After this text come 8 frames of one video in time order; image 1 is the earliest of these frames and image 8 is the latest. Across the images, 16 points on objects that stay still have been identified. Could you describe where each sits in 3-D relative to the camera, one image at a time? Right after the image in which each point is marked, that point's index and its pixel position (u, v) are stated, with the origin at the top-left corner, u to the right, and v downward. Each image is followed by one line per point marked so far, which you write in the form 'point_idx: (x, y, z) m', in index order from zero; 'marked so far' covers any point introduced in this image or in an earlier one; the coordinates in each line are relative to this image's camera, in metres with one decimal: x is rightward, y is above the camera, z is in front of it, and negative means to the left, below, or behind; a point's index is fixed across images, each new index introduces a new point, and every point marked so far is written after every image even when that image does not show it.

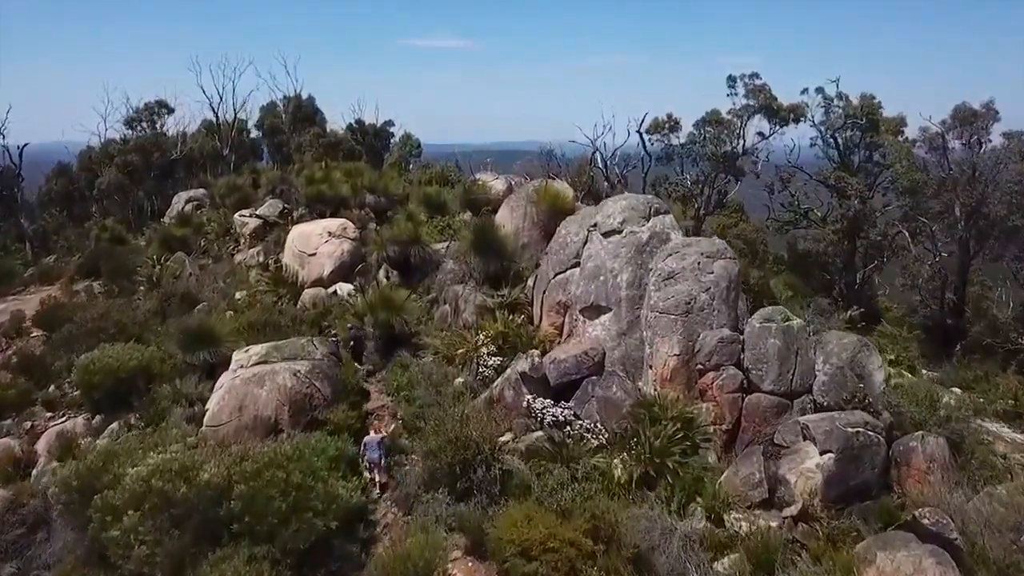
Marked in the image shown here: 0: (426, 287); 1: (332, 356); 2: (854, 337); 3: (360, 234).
0: (-1.5, 0.0, +14.9) m
1: (-2.6, -1.0, +11.7) m
2: (+4.4, -0.6, +10.7) m
3: (-3.2, +1.1, +17.1) m
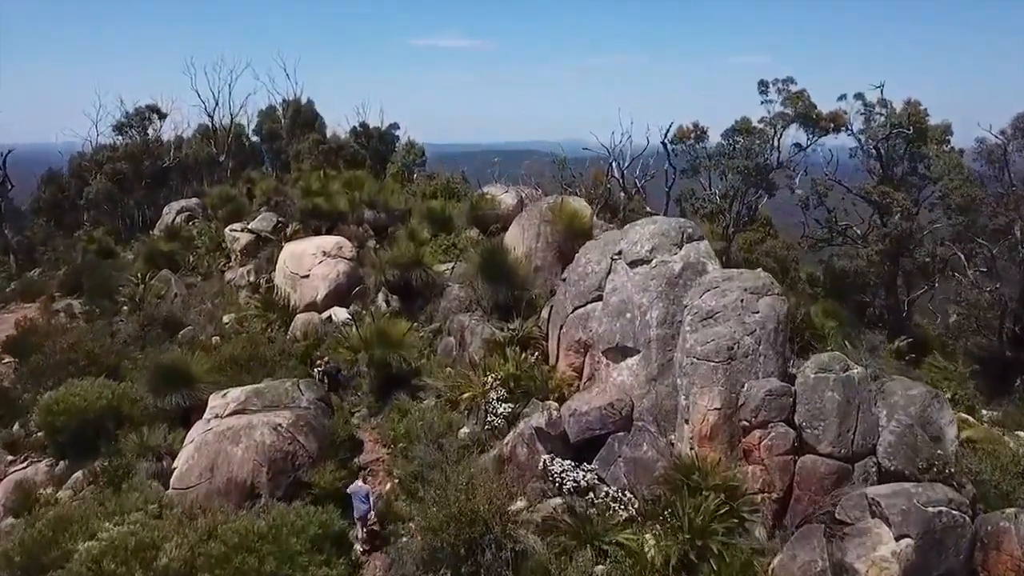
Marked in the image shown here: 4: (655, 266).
0: (-1.3, -0.4, +13.5) m
1: (-2.4, -1.4, +10.3) m
2: (+4.6, -1.1, +9.2) m
3: (-3.0, +0.7, +15.7) m
4: (+1.8, +0.3, +10.2) m
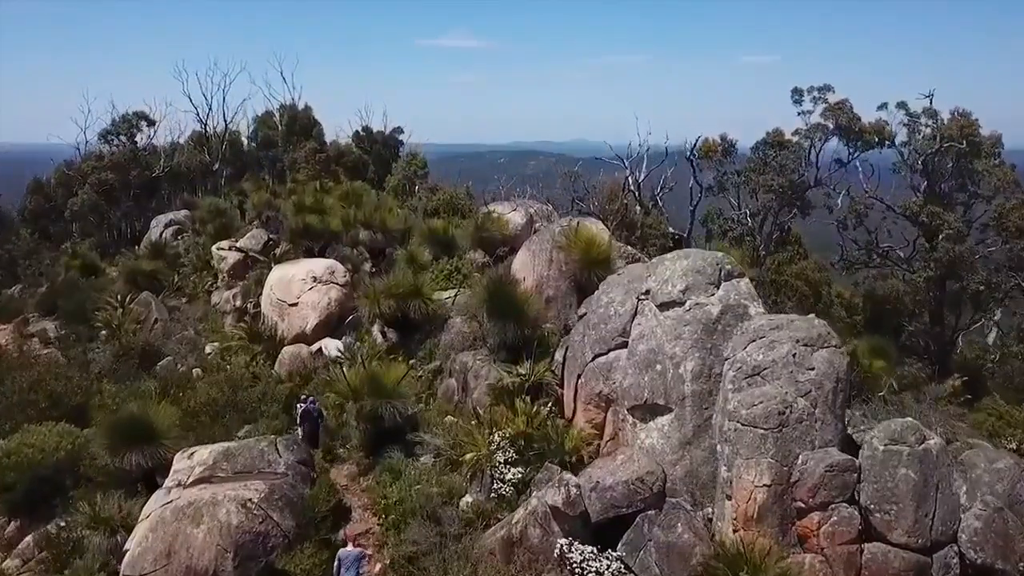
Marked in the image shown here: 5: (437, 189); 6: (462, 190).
0: (-1.2, -0.9, +12.1) m
1: (-2.3, -1.9, +8.9) m
2: (+4.7, -1.6, +7.8) m
3: (-2.8, +0.2, +14.4) m
4: (+1.9, -0.2, +8.7) m
5: (-1.7, +2.3, +19.1) m
6: (-1.1, +2.2, +18.8) m
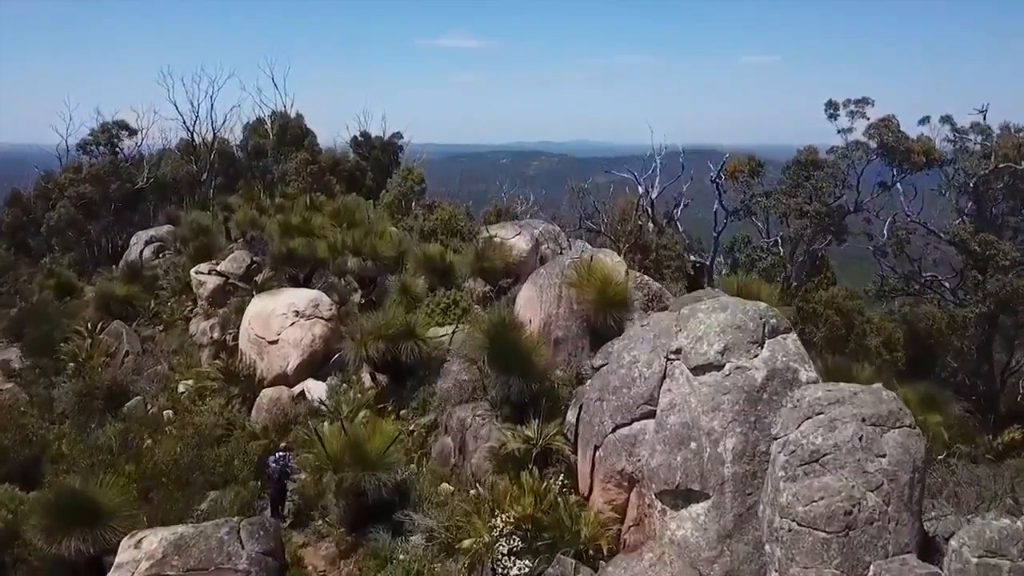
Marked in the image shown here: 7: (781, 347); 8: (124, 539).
0: (-1.2, -1.5, +10.7) m
1: (-2.2, -2.5, +7.5) m
2: (+4.7, -2.2, +6.4) m
3: (-2.8, -0.4, +13.0) m
4: (+1.9, -0.8, +7.4) m
5: (-1.6, +1.7, +17.7) m
6: (-1.0, +1.6, +17.4) m
7: (+2.4, -0.5, +7.5) m
8: (-3.6, -2.4, +7.7) m
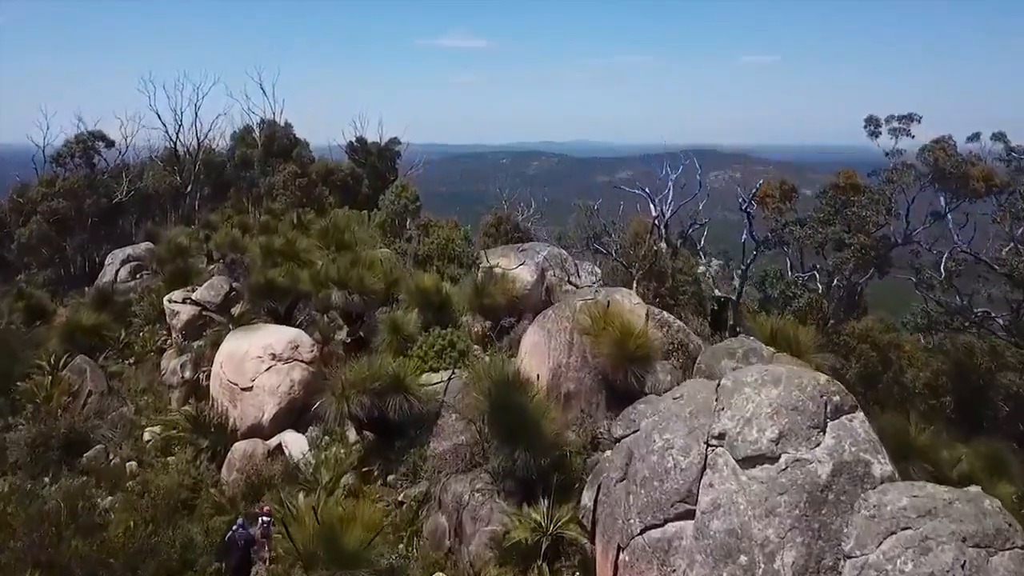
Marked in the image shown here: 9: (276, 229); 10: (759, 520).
0: (-1.1, -2.0, +9.3) m
1: (-2.2, -3.0, +6.1) m
2: (+4.8, -2.7, +5.0) m
3: (-2.7, -0.9, +11.6) m
4: (+2.0, -1.3, +6.0) m
5: (-1.6, +1.2, +16.3) m
6: (-0.9, +1.1, +16.0) m
7: (+2.5, -1.1, +6.1) m
8: (-3.6, -2.9, +6.4) m
9: (-5.0, +1.2, +17.5) m
10: (+1.7, -1.6, +5.9) m
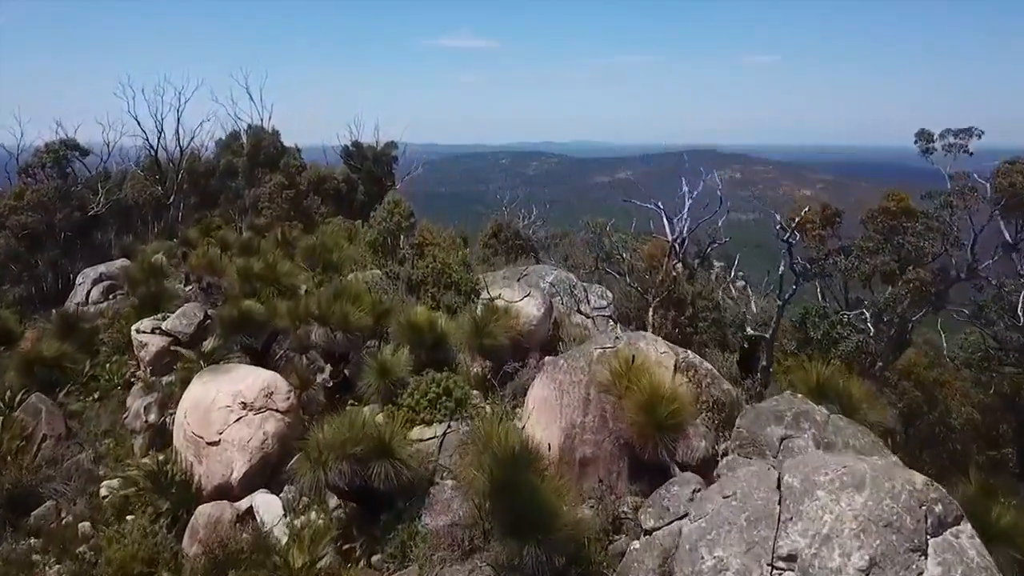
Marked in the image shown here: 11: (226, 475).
0: (-1.0, -2.5, +7.9) m
1: (-2.1, -3.5, +4.7) m
2: (+4.9, -3.2, +3.6) m
3: (-2.7, -1.4, +10.2) m
4: (+2.0, -1.8, +4.6) m
5: (-1.5, +0.7, +14.9) m
6: (-0.9, +0.6, +14.6) m
7: (+2.5, -1.5, +4.7) m
8: (-3.5, -3.4, +5.0) m
9: (-4.9, +0.8, +16.1) m
10: (+1.8, -2.1, +4.5) m
11: (-3.3, -2.2, +9.6) m
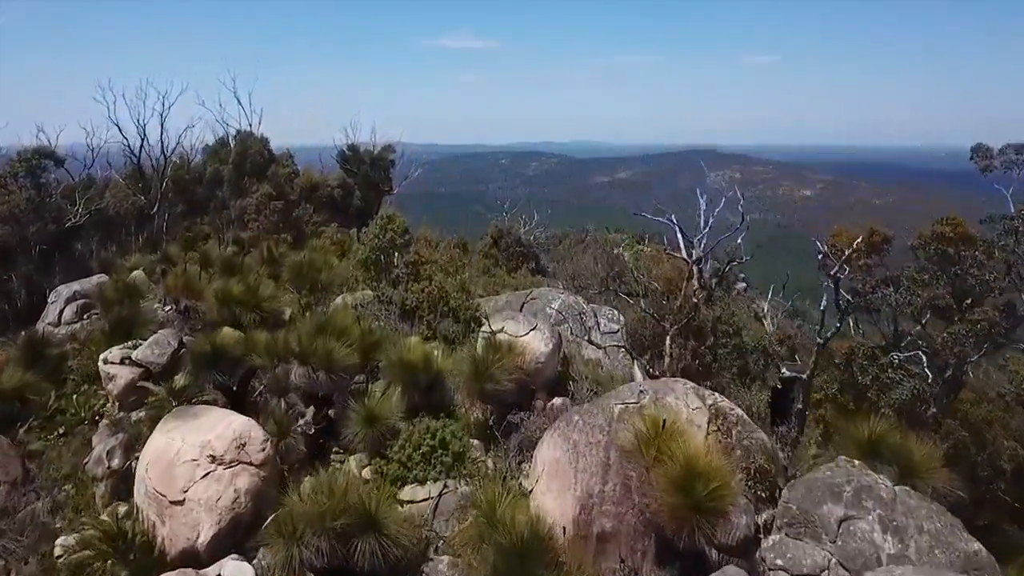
0: (-1.0, -2.9, +6.7) m
1: (-2.1, -3.9, +3.5) m
2: (+4.9, -3.5, +2.4) m
3: (-2.6, -1.8, +9.0) m
4: (+2.1, -2.2, +3.4) m
5: (-1.5, +0.3, +13.7) m
6: (-0.8, +0.2, +13.4) m
7: (+2.6, -1.9, +3.5) m
8: (-3.5, -3.8, +3.8) m
9: (-4.9, +0.4, +14.9) m
10: (+1.9, -2.5, +3.3) m
11: (-3.3, -2.6, +8.4) m
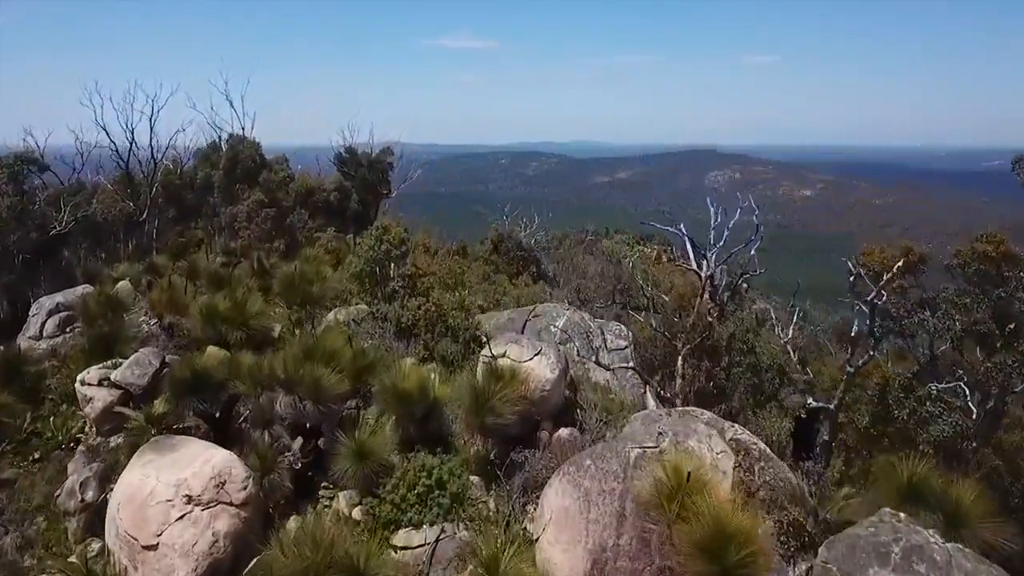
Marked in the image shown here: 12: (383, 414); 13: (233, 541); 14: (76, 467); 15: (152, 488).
0: (-1.0, -3.1, +6.0) m
1: (-2.0, -4.1, +2.8) m
2: (+4.9, -3.8, +1.7) m
3: (-2.6, -2.0, +8.3) m
4: (+2.1, -2.4, +2.7) m
5: (-1.5, +0.1, +13.0) m
6: (-0.8, 0.0, +12.7) m
7: (+2.6, -2.2, +2.8) m
8: (-3.5, -4.0, +3.1) m
9: (-4.9, +0.2, +14.2) m
10: (+1.9, -2.7, +2.6) m
11: (-3.2, -2.8, +7.7) m
12: (-1.4, -1.4, +8.8) m
13: (-2.7, -2.4, +7.9) m
14: (-5.7, -2.3, +10.7) m
15: (-3.5, -1.9, +8.1) m
